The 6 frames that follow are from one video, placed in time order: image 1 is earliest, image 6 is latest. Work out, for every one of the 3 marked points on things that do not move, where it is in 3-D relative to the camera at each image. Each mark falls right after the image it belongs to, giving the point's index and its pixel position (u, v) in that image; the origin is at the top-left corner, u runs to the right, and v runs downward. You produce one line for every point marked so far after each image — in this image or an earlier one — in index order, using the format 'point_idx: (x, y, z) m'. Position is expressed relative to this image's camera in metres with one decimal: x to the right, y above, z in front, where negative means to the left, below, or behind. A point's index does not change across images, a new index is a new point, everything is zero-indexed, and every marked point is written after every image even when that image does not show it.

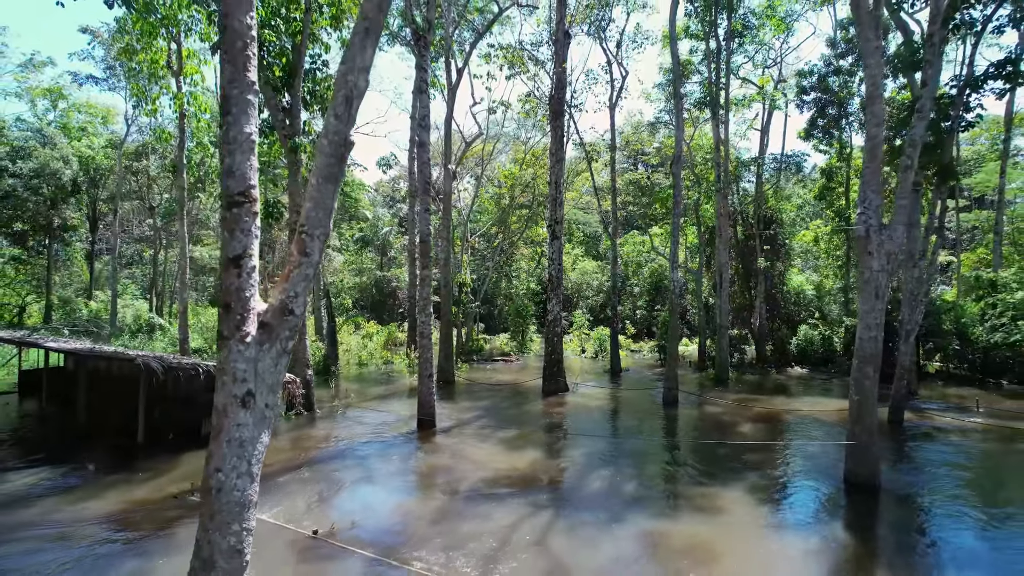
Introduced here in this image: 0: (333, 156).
0: (-0.7, +0.5, +3.2) m
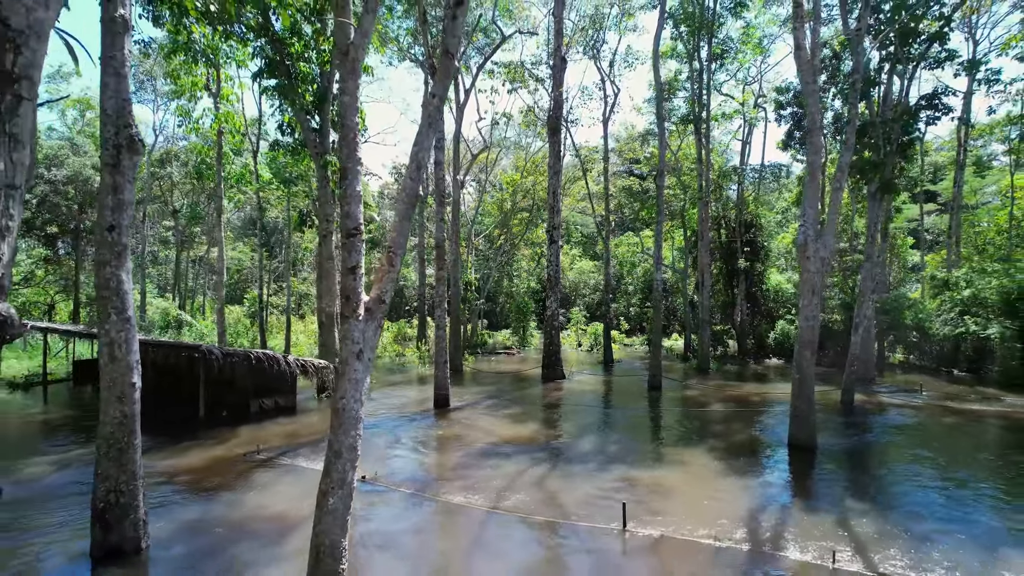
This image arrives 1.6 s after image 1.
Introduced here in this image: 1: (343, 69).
0: (-0.6, +0.5, +5.1) m
1: (-1.0, +1.3, +5.0) m
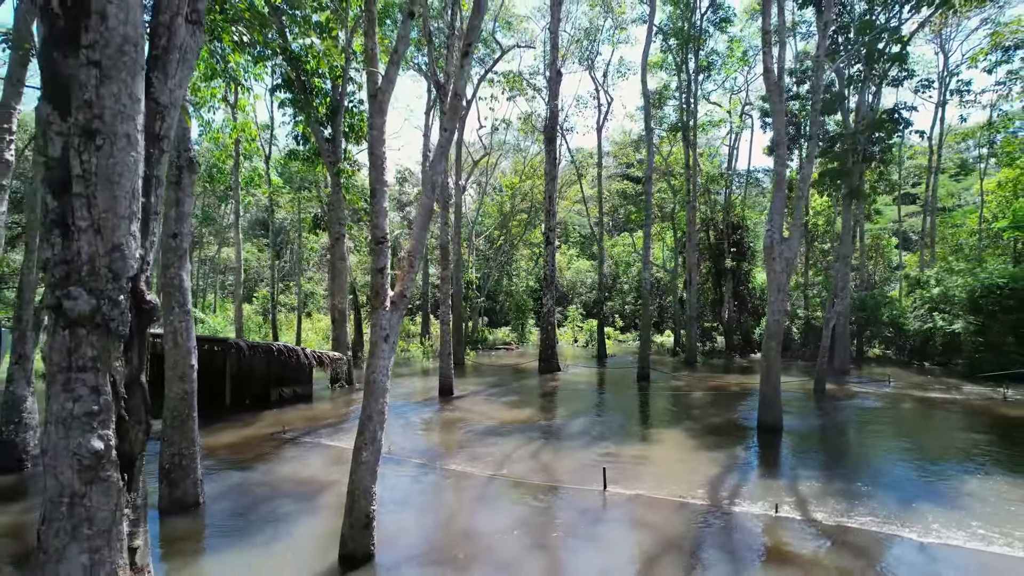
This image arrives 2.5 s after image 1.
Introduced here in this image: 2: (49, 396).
0: (-0.7, +0.5, +6.3) m
1: (-1.1, +1.4, +6.3) m
2: (-2.0, -0.5, +3.6) m
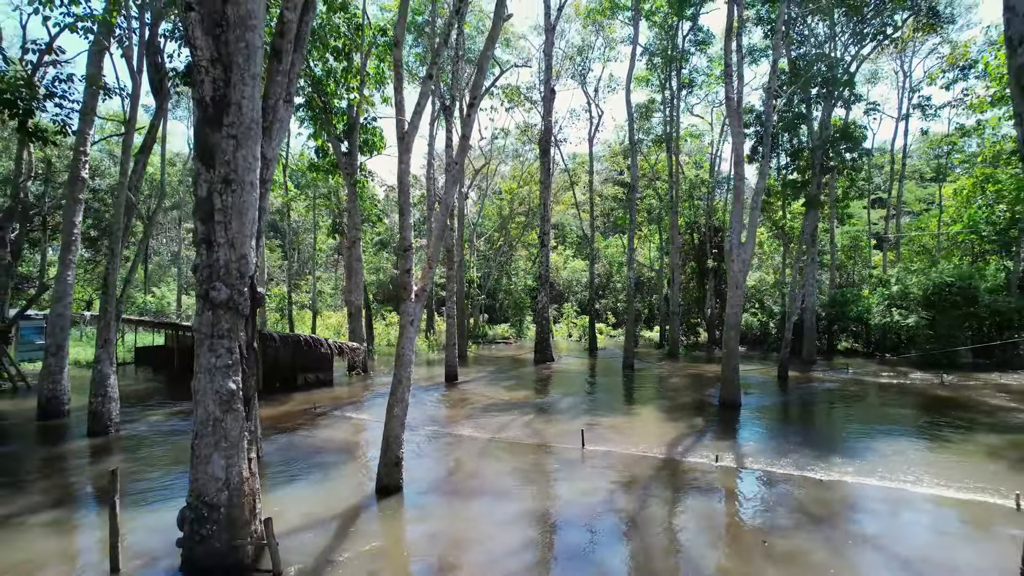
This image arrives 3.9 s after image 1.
0: (-0.7, +0.6, +8.2) m
1: (-1.1, +1.4, +8.2) m
2: (-2.1, -0.4, +5.5) m
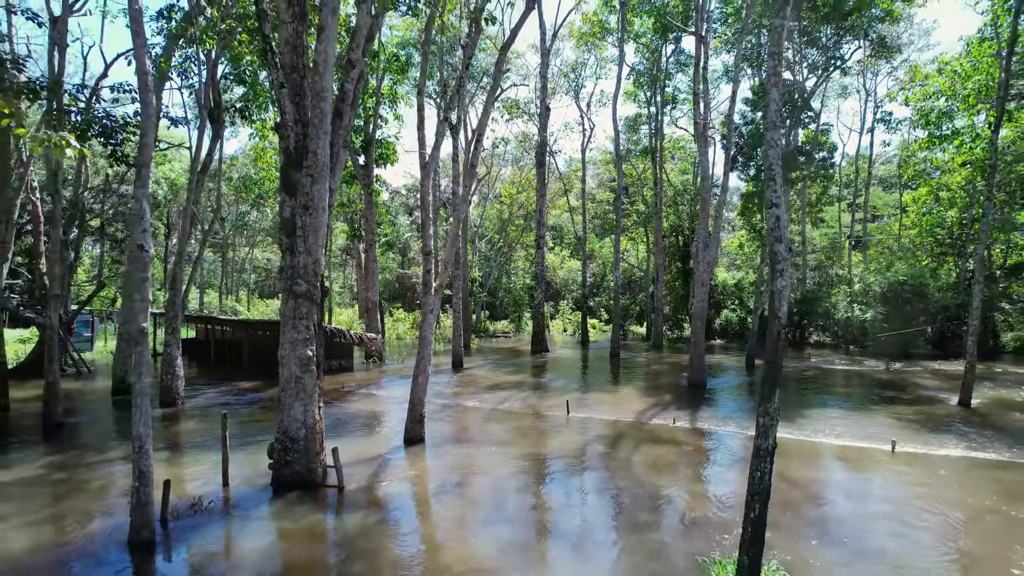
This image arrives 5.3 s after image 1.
0: (-0.7, +0.6, +10.4) m
1: (-1.1, +1.4, +10.4) m
2: (-2.1, -0.4, +7.7) m
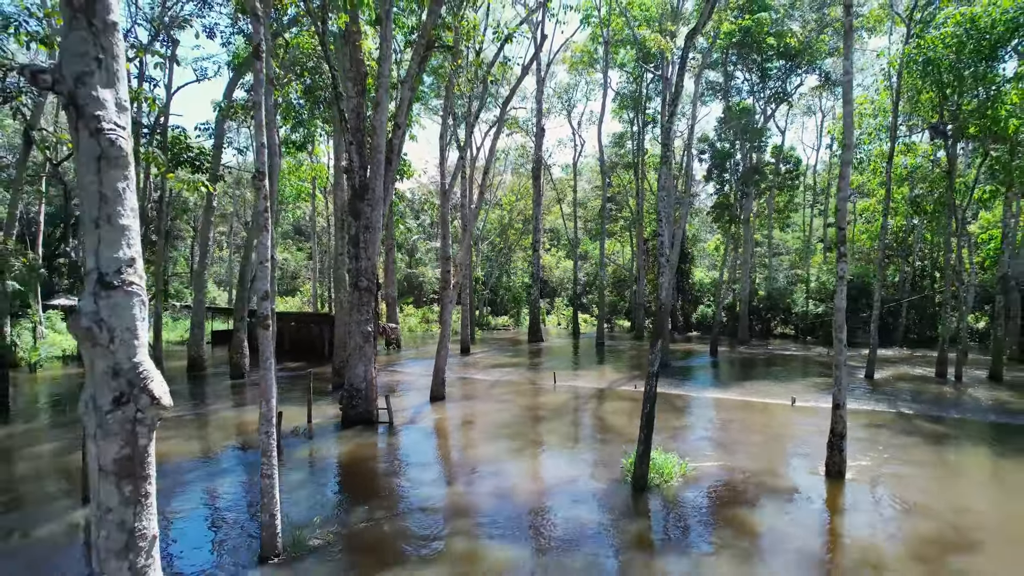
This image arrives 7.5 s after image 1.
0: (-0.8, +0.7, +13.7) m
1: (-1.1, +1.5, +13.7) m
2: (-2.1, -0.3, +11.0) m
